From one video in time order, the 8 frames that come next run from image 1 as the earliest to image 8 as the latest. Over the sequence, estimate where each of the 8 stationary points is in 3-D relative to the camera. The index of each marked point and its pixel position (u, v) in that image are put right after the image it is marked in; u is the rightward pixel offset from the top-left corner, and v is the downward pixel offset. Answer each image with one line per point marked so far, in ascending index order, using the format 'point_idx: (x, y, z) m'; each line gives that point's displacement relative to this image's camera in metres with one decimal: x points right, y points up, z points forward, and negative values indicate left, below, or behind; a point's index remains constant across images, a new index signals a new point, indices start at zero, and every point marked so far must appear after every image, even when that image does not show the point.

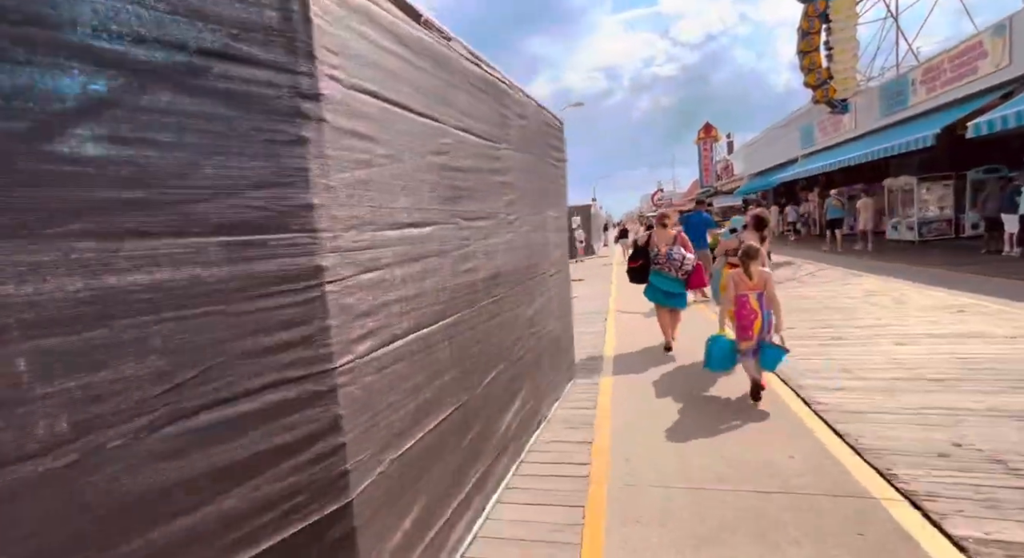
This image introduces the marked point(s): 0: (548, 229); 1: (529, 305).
0: (+0.3, +0.4, +4.2) m
1: (+0.1, -0.2, +3.6) m
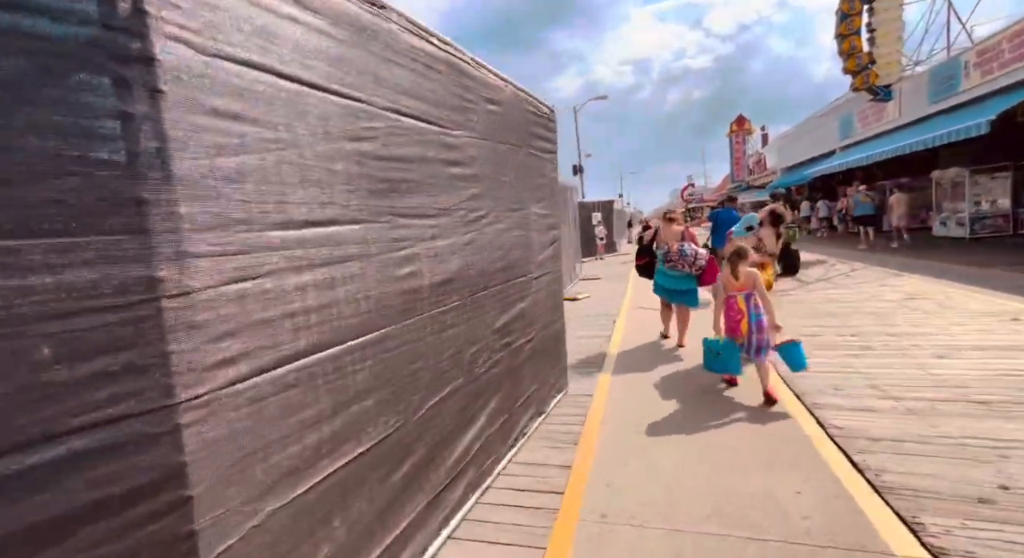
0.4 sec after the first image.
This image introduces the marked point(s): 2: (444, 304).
0: (+0.1, +0.4, +3.8) m
1: (-0.1, -0.2, +3.3) m
2: (-0.3, -0.1, +2.6) m
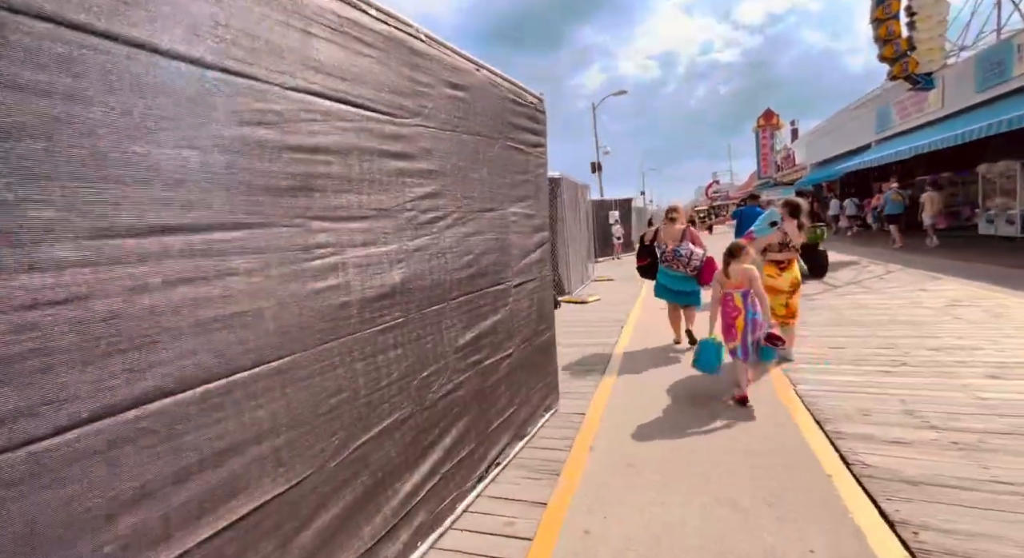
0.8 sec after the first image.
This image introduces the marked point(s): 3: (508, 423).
0: (0.0, +0.4, +3.4) m
1: (-0.2, -0.3, +2.9) m
2: (-0.5, -0.2, +2.2) m
3: (0.0, -0.9, +3.3) m
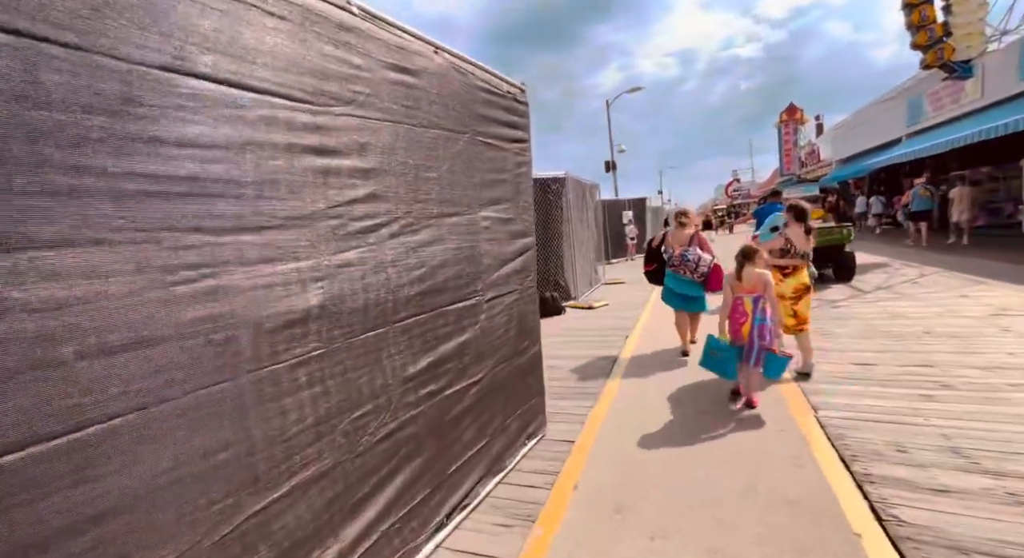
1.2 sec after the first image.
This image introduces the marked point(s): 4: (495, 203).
0: (-0.2, +0.3, +3.0) m
1: (-0.4, -0.3, +2.5) m
2: (-0.8, -0.3, +1.8) m
3: (-0.2, -1.0, +2.9) m
4: (-0.1, +0.5, +3.1) m
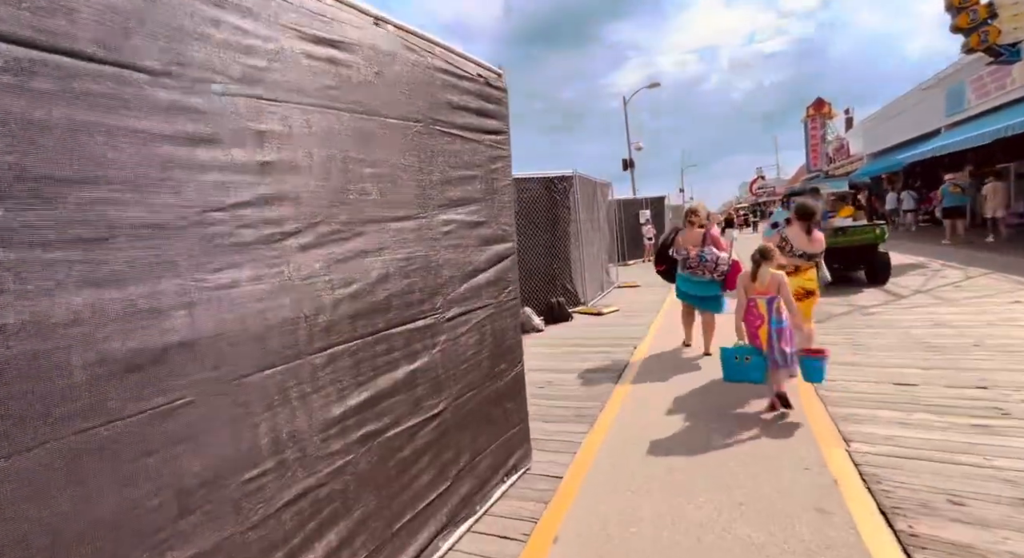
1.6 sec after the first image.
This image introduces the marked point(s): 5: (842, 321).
0: (-0.3, +0.2, +2.5) m
1: (-0.6, -0.4, +2.0) m
2: (-1.0, -0.3, +1.3) m
3: (-0.4, -1.1, +2.4) m
4: (-0.3, +0.4, +2.7) m
5: (+4.2, -0.5, +6.4) m
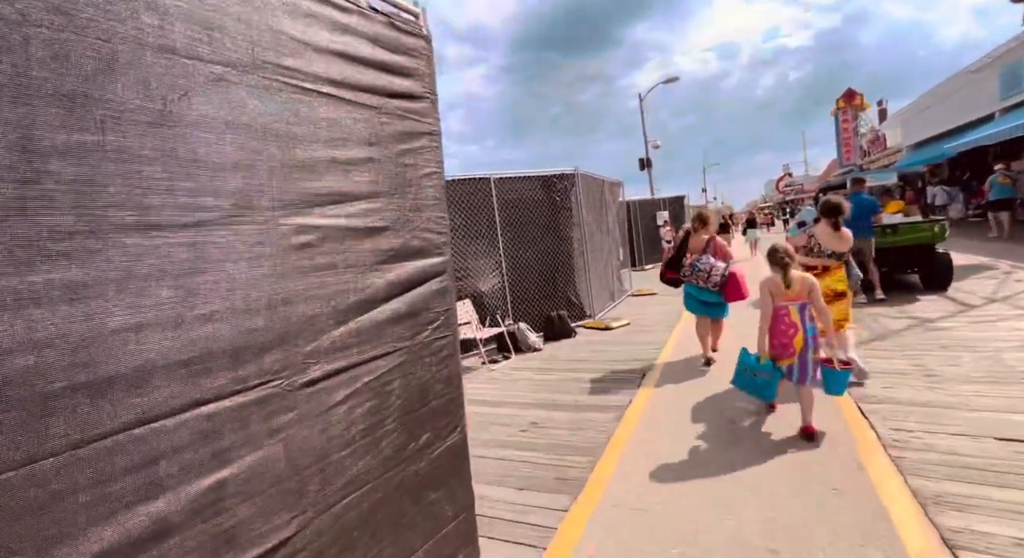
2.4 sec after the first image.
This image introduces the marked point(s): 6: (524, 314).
0: (-0.7, +0.1, +1.6) m
1: (-1.0, -0.5, +1.1) m
2: (-1.4, -0.5, +0.4) m
3: (-0.7, -1.2, +1.4) m
4: (-0.6, +0.3, +1.7) m
5: (+4.0, -0.6, +5.2) m
6: (+0.2, -0.6, +7.7) m
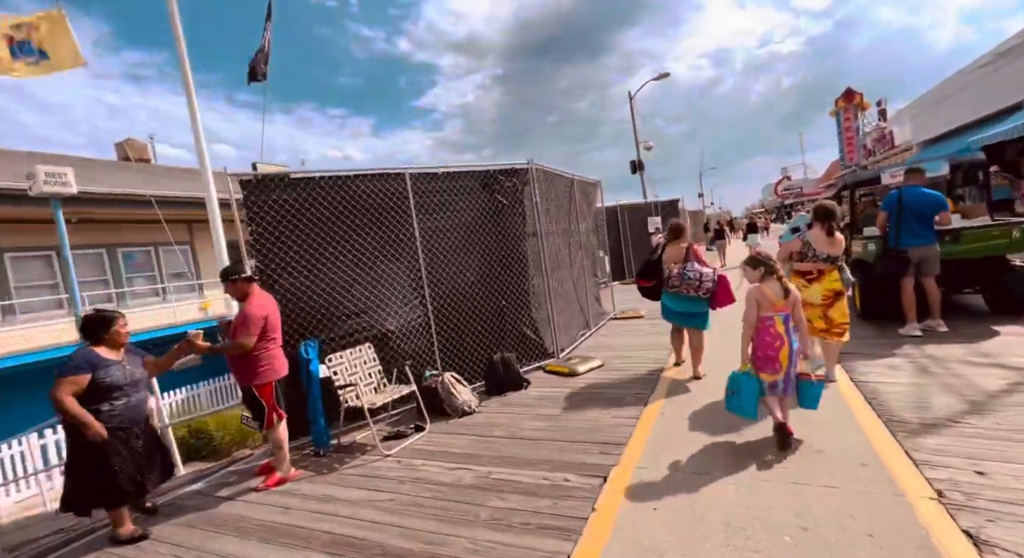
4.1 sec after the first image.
0: (-1.5, -0.2, -0.4) m
1: (-1.7, -0.8, -0.9) m
2: (-2.1, -0.7, -1.6) m
3: (-1.4, -1.5, -0.6) m
4: (-1.4, 0.0, -0.3) m
5: (+3.3, -0.9, +3.2) m
6: (-0.6, -0.9, +5.7) m
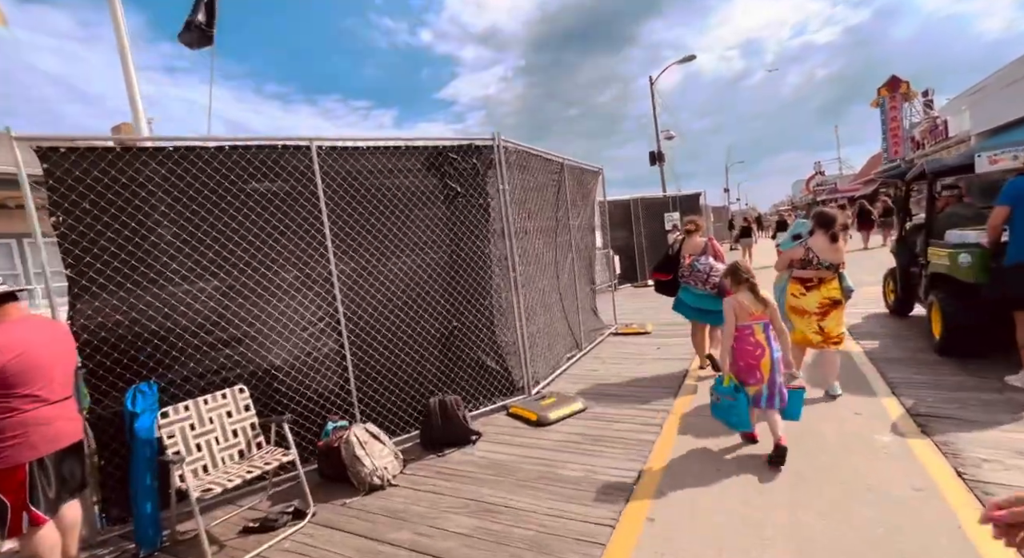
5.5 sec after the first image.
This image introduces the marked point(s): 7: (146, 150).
0: (-2.1, -0.4, -1.9) m
1: (-2.4, -1.0, -2.3) m
2: (-2.9, -0.9, -3.0) m
3: (-2.2, -1.6, -2.0) m
4: (-2.1, -0.2, -1.7) m
5: (+2.7, -1.1, +1.6) m
6: (-1.0, -1.0, +4.2) m
7: (-2.5, +0.9, +3.4) m
